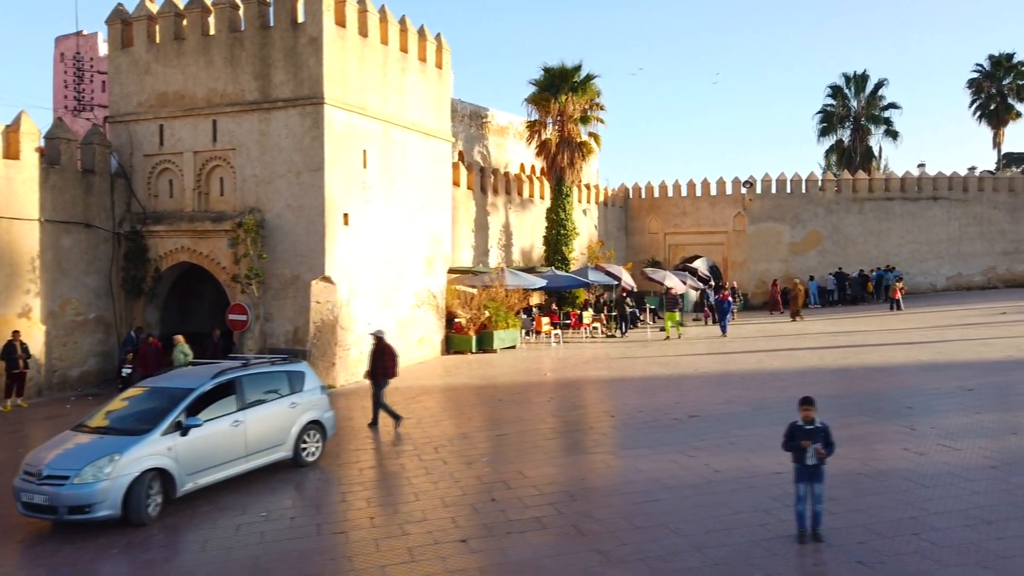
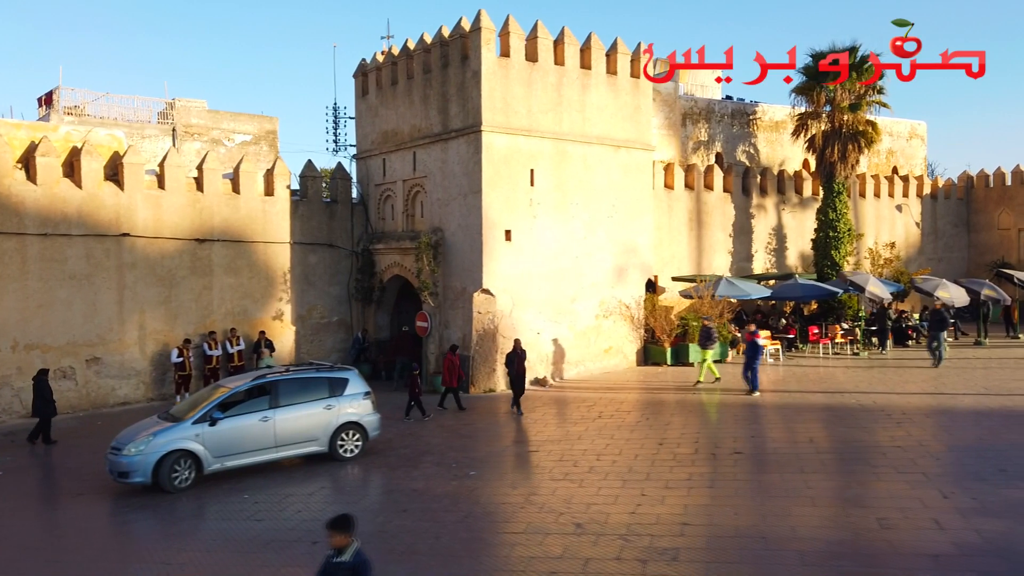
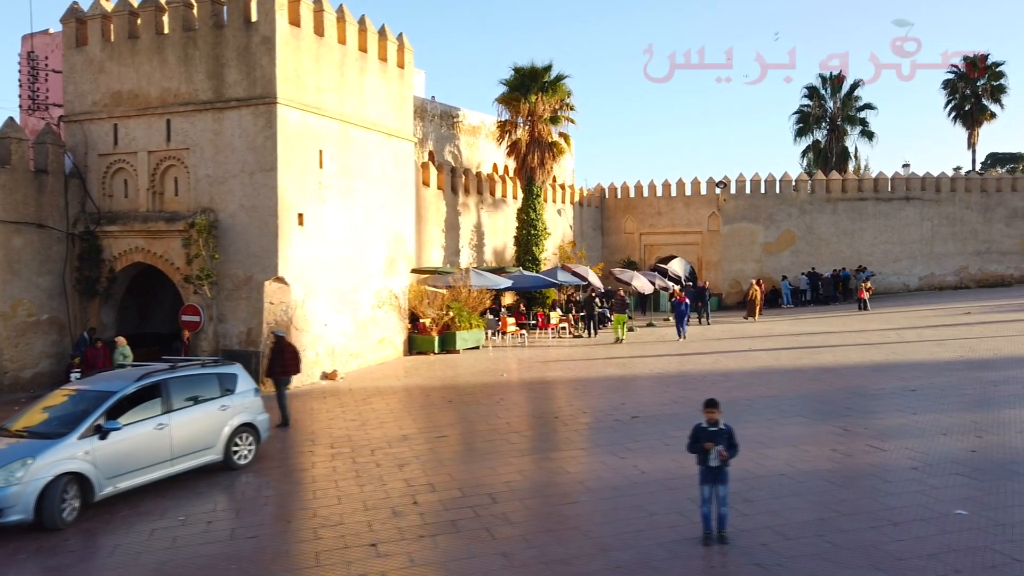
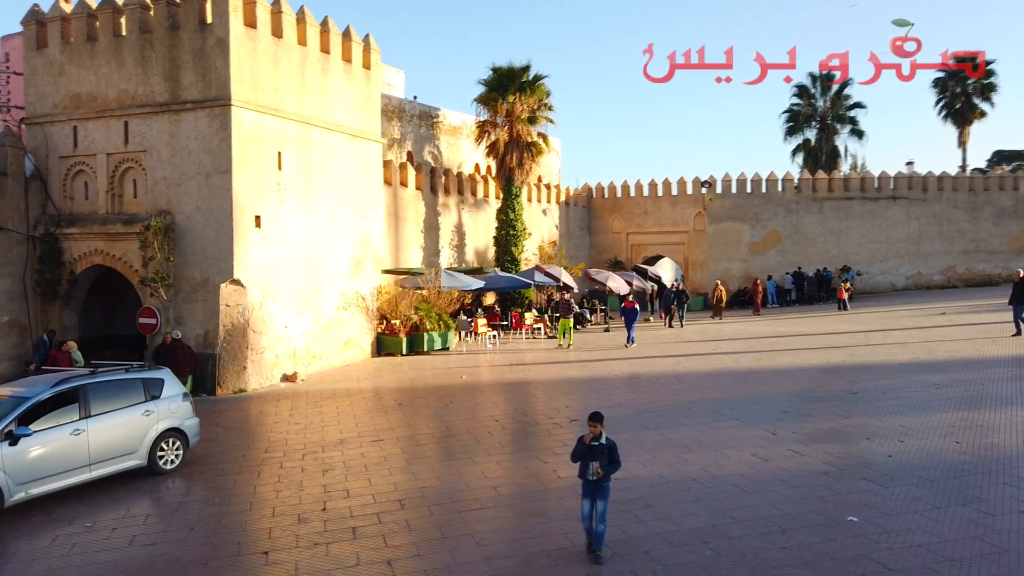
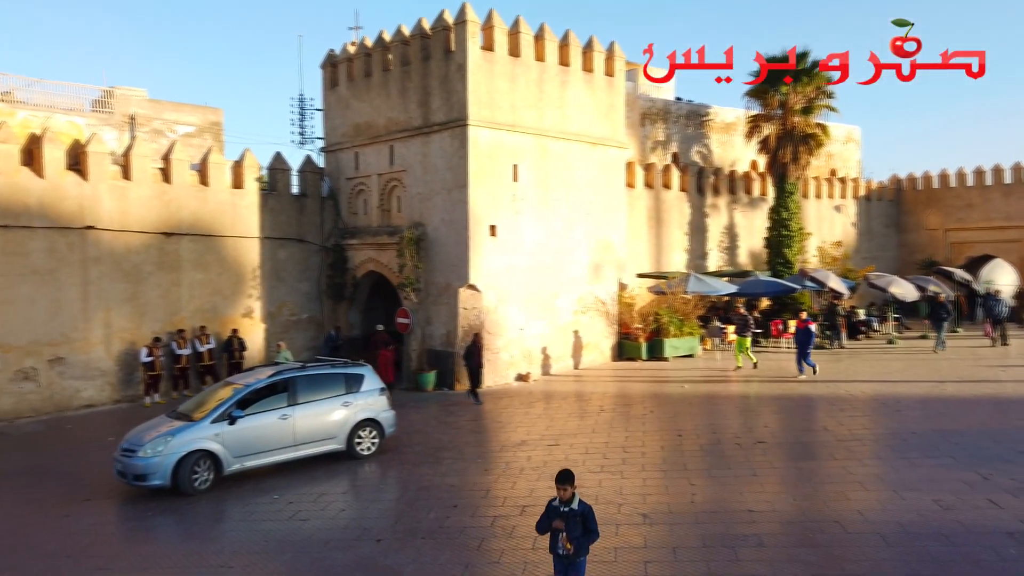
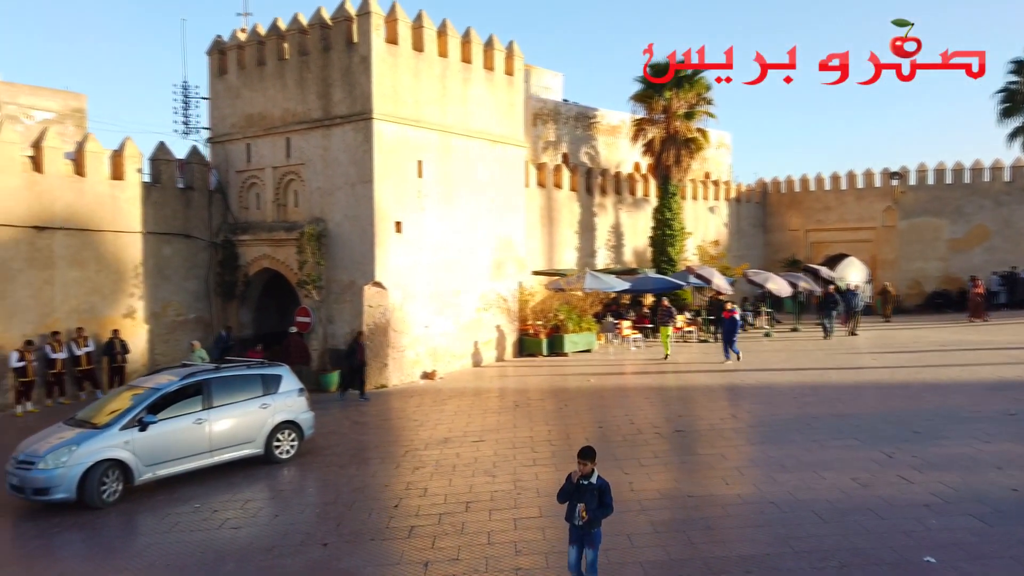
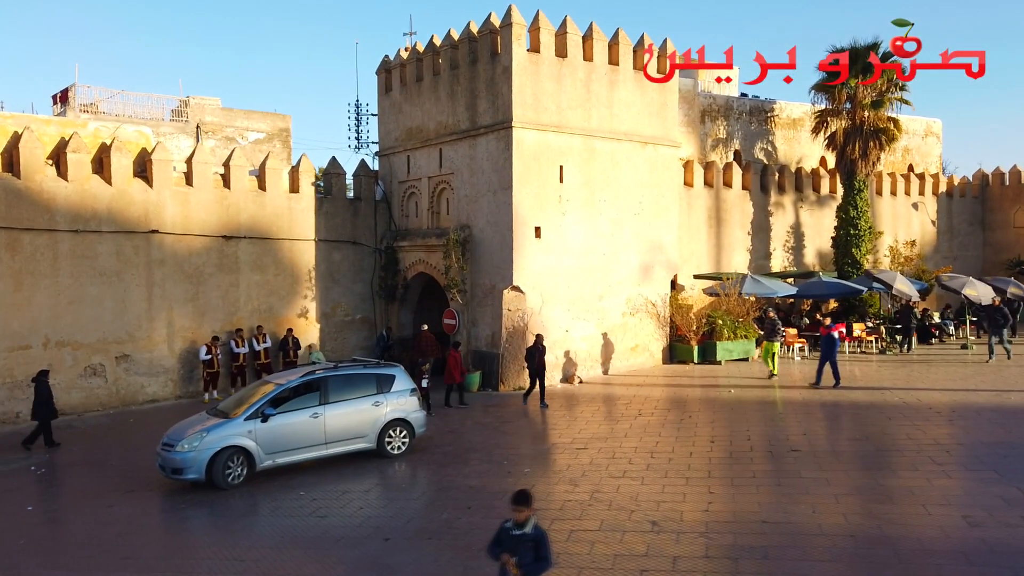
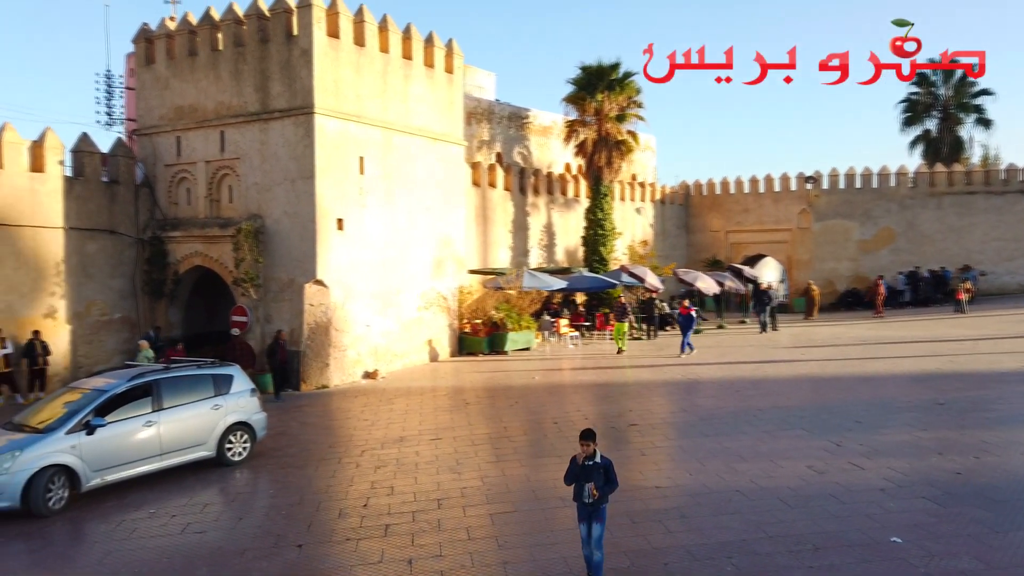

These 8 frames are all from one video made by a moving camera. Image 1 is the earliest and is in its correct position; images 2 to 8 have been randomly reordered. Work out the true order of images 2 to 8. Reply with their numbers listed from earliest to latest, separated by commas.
3, 4, 8, 6, 5, 7, 2
